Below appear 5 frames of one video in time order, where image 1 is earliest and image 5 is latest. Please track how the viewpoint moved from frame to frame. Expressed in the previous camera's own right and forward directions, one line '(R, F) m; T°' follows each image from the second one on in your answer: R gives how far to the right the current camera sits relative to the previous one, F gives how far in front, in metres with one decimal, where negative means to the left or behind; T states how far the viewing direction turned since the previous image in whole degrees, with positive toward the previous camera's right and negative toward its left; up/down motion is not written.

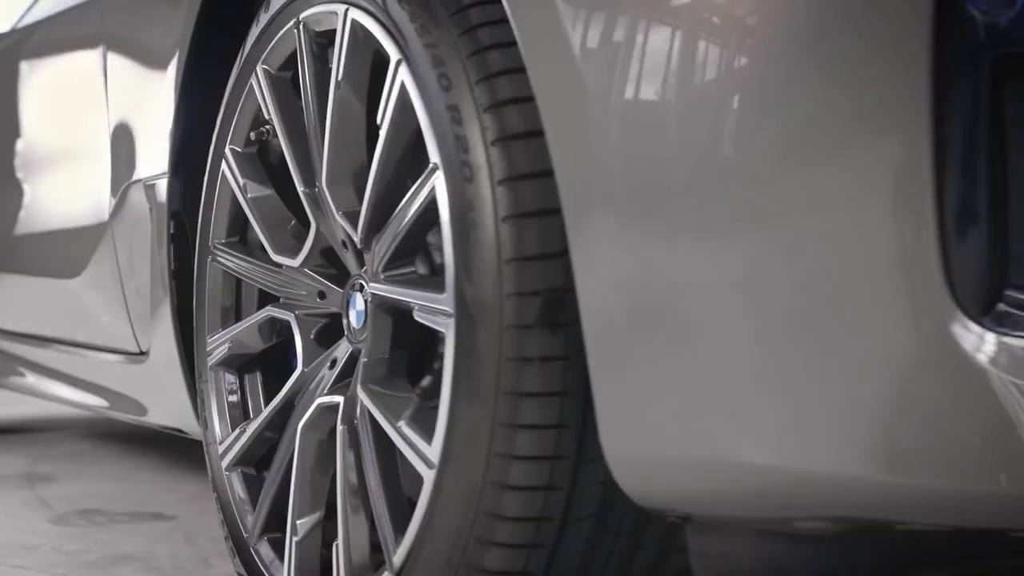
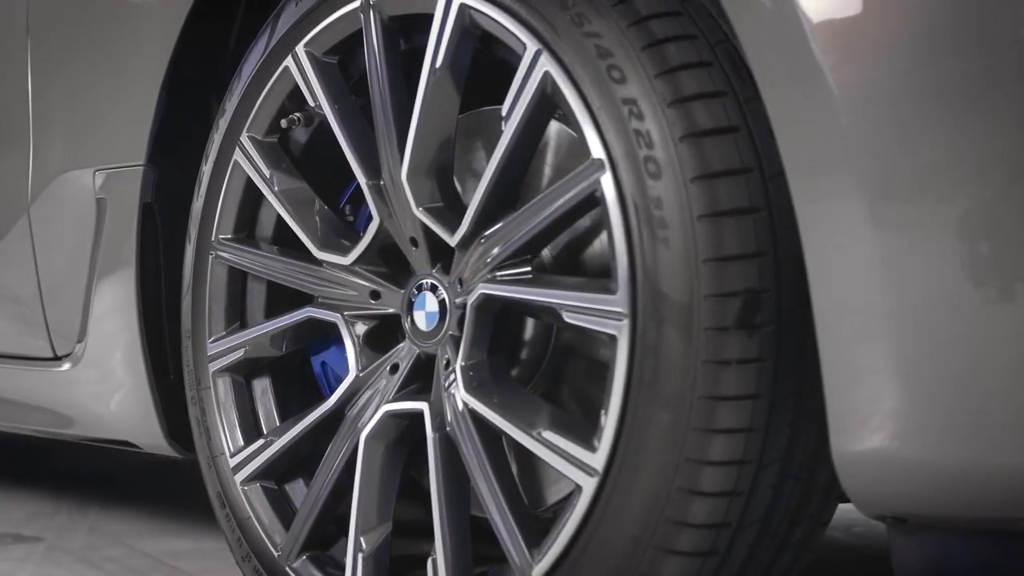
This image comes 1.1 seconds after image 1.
(-0.3, +0.1) m; +13°
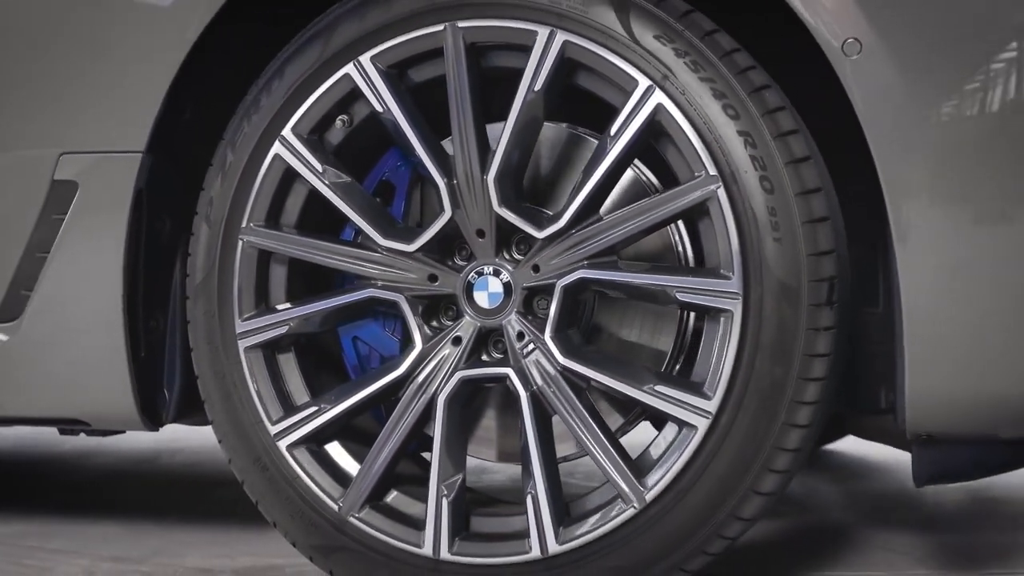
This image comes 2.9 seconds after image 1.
(-0.6, -0.1) m; +26°
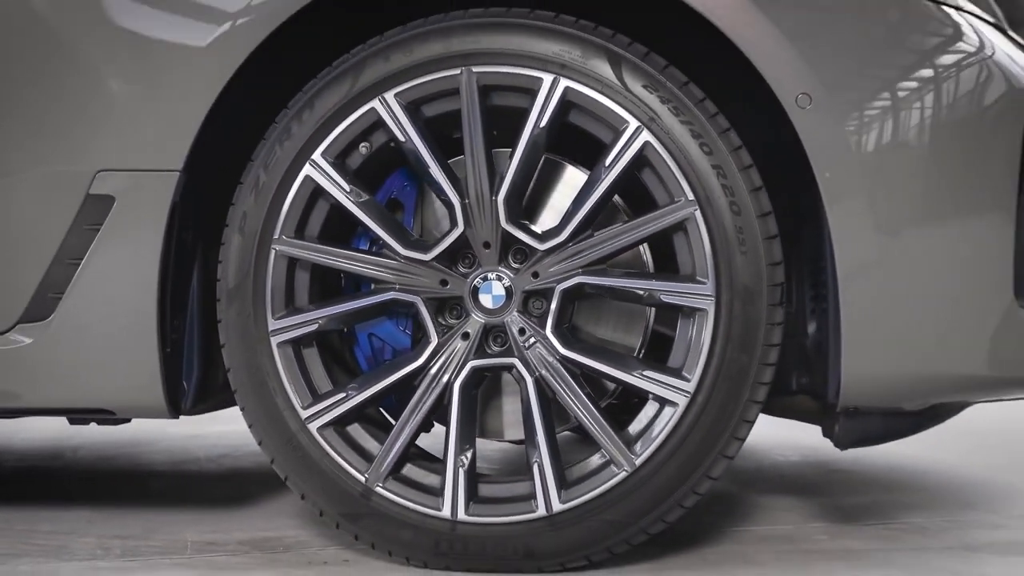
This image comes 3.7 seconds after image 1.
(-0.3, -0.2) m; +10°
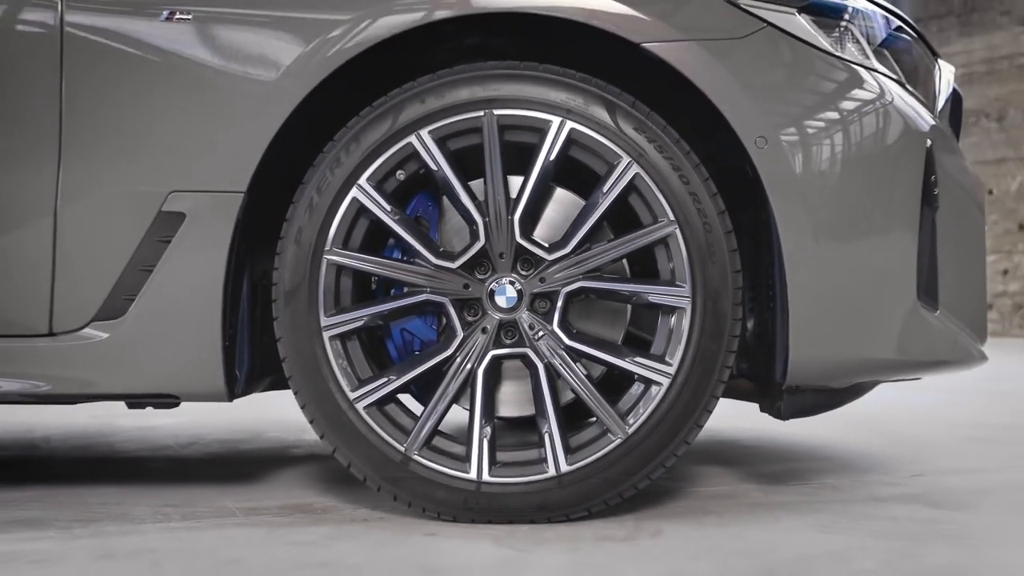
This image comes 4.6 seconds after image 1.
(-0.3, -0.3) m; +7°
